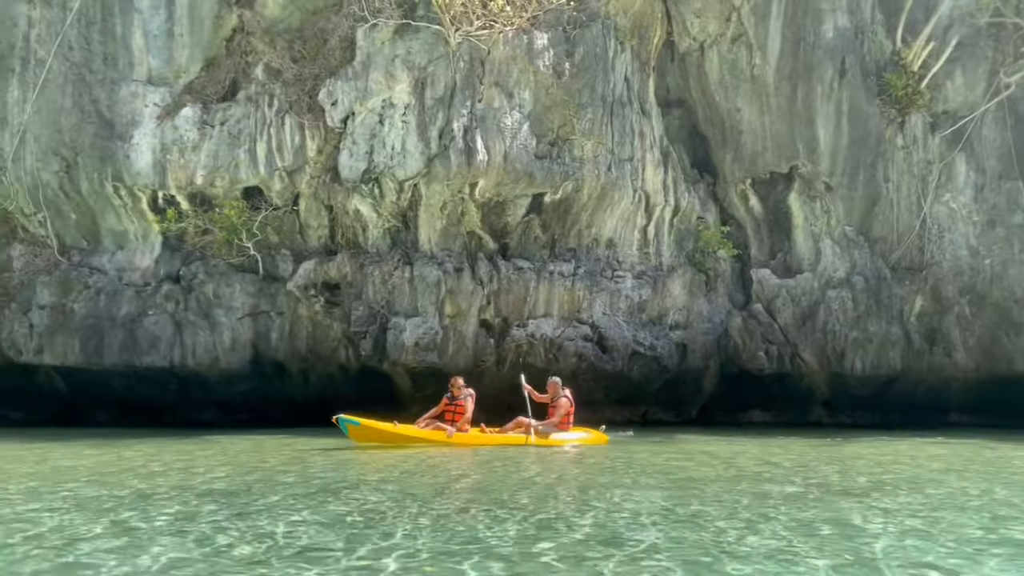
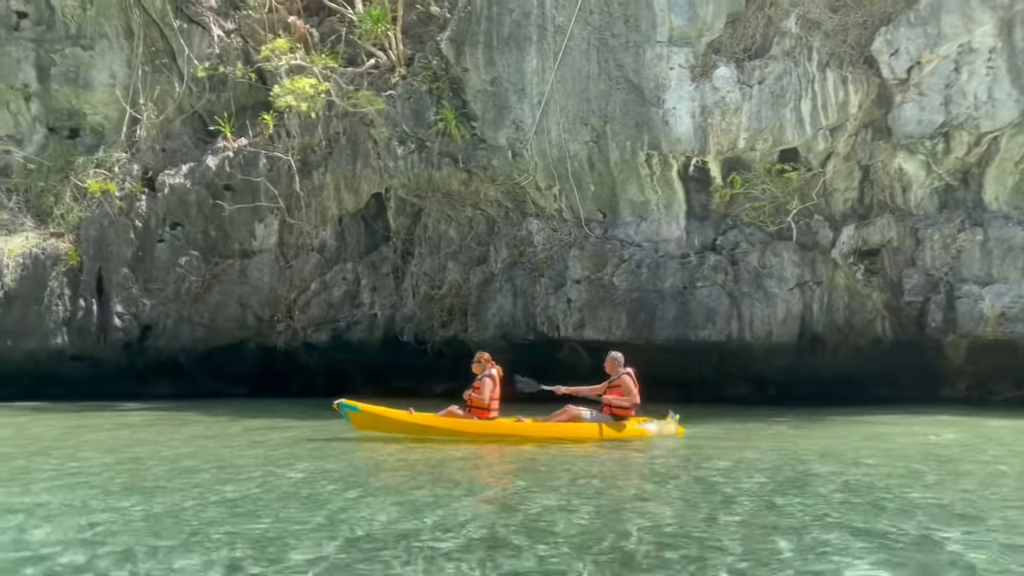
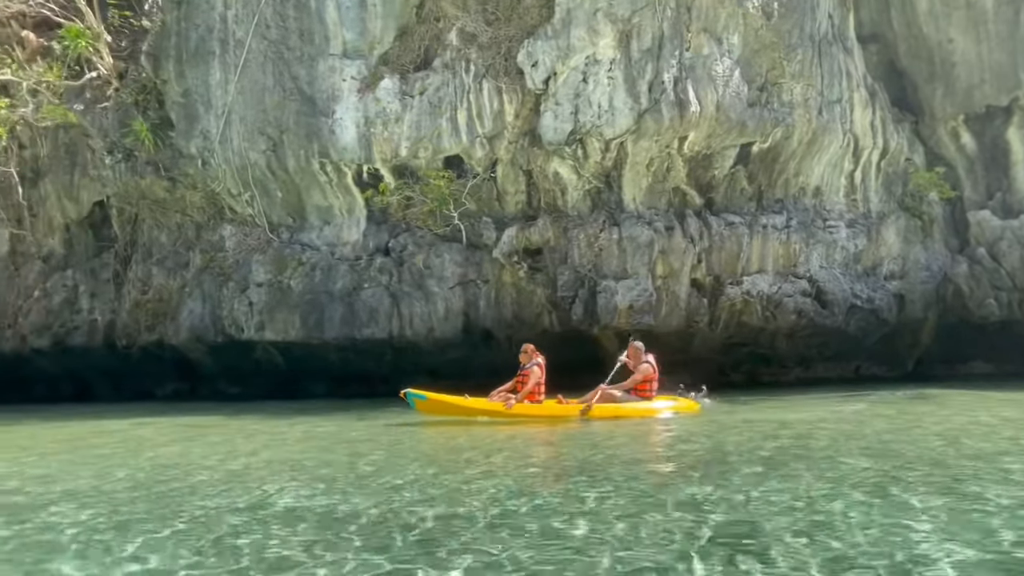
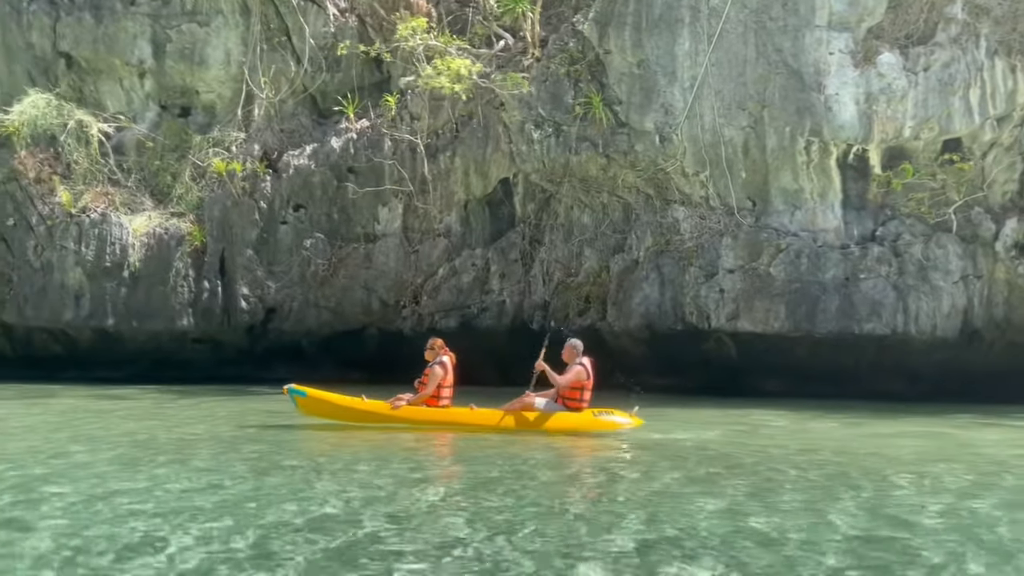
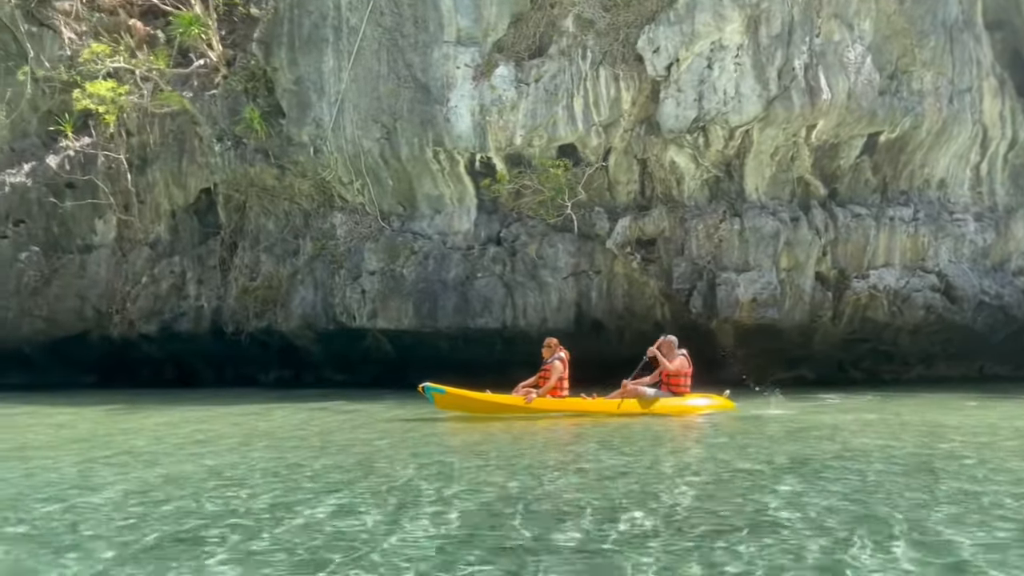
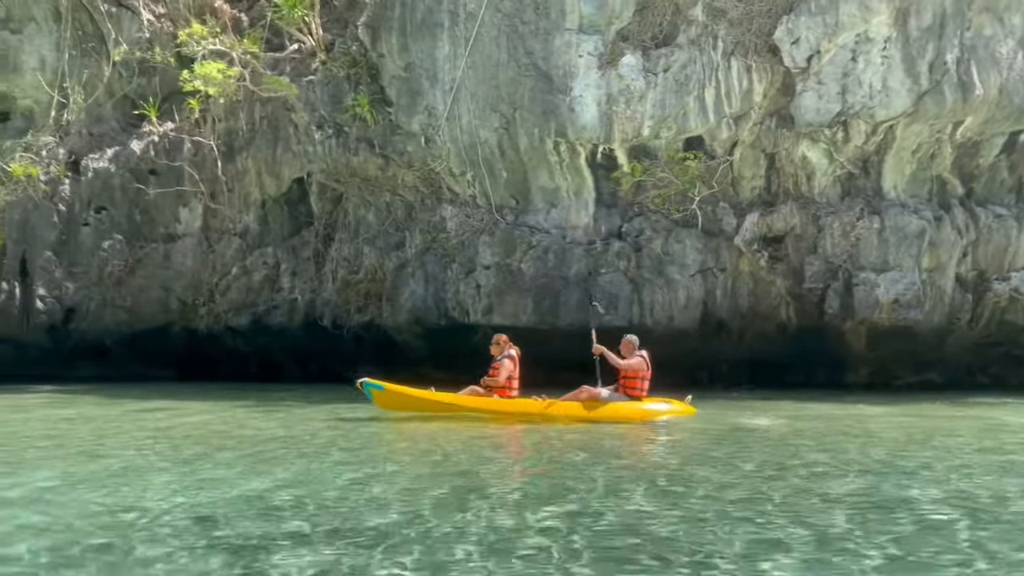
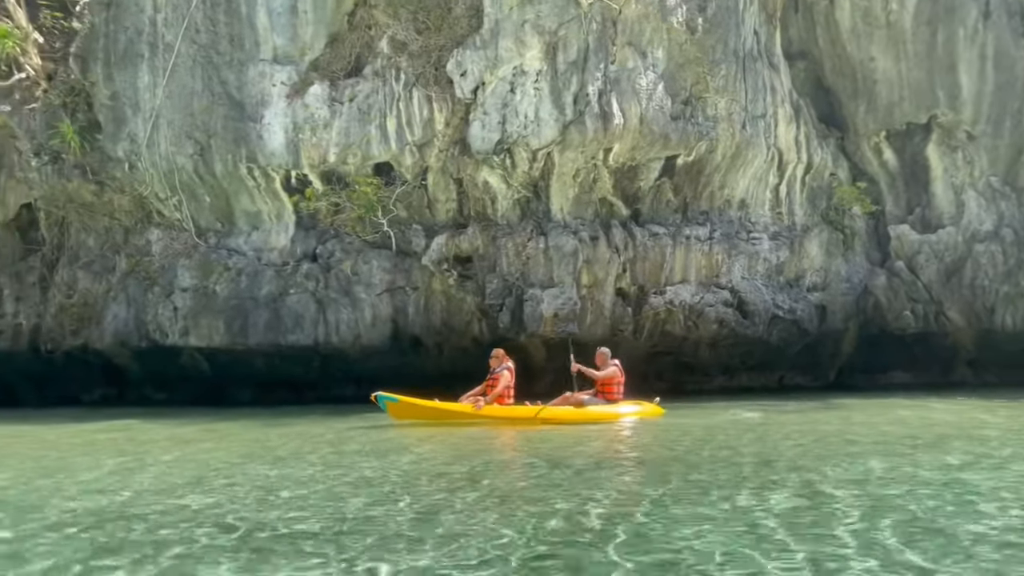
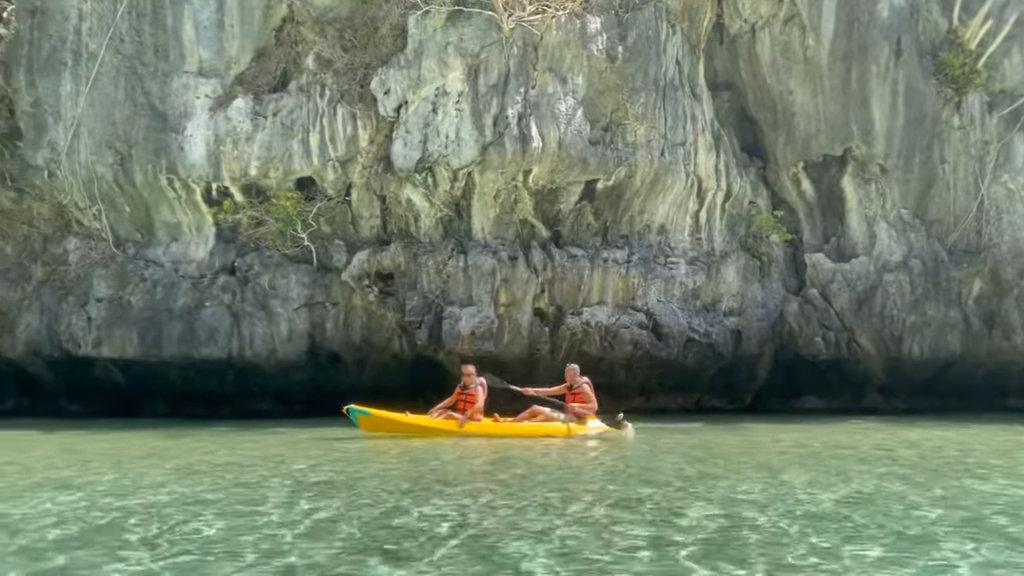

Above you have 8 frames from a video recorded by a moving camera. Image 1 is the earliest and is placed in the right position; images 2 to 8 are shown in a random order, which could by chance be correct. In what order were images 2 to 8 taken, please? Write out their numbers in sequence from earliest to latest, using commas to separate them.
8, 7, 3, 5, 6, 2, 4
